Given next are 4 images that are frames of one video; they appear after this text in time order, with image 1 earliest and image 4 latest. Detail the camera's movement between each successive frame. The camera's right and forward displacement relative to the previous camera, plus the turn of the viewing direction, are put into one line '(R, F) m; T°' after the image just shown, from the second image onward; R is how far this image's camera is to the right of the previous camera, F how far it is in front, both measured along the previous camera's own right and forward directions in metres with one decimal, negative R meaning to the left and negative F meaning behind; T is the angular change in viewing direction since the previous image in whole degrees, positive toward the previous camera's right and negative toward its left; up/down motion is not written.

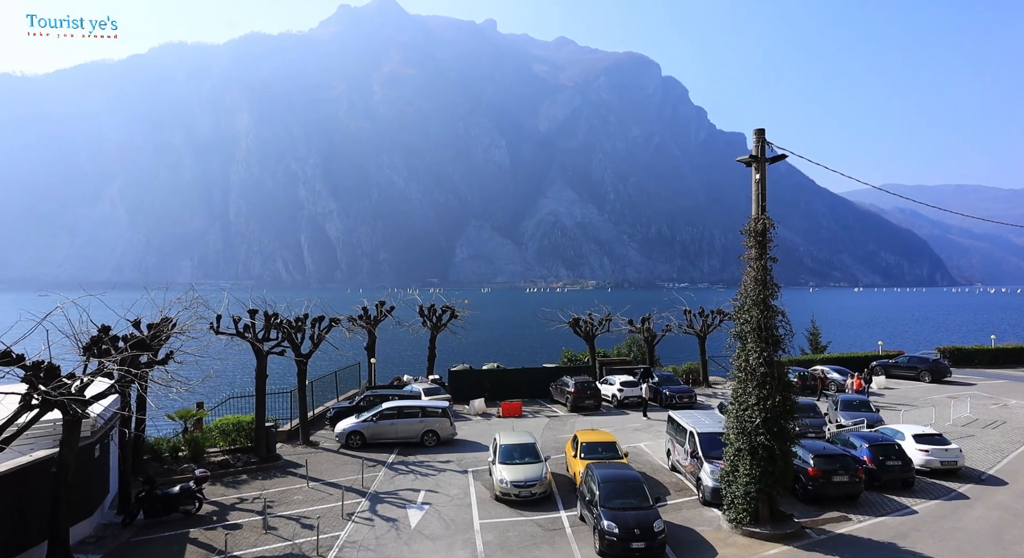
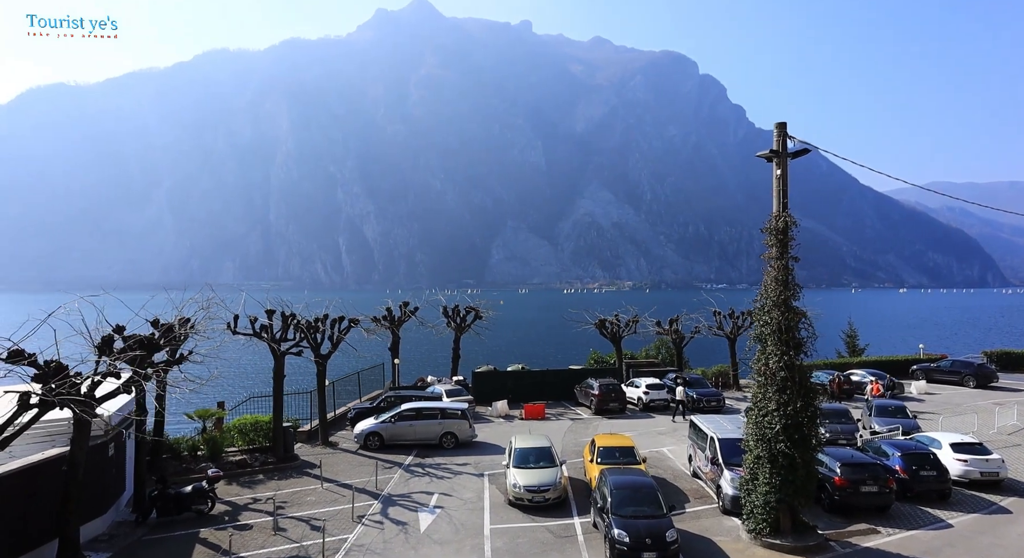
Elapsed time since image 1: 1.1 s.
(+0.6, +0.4) m; -3°
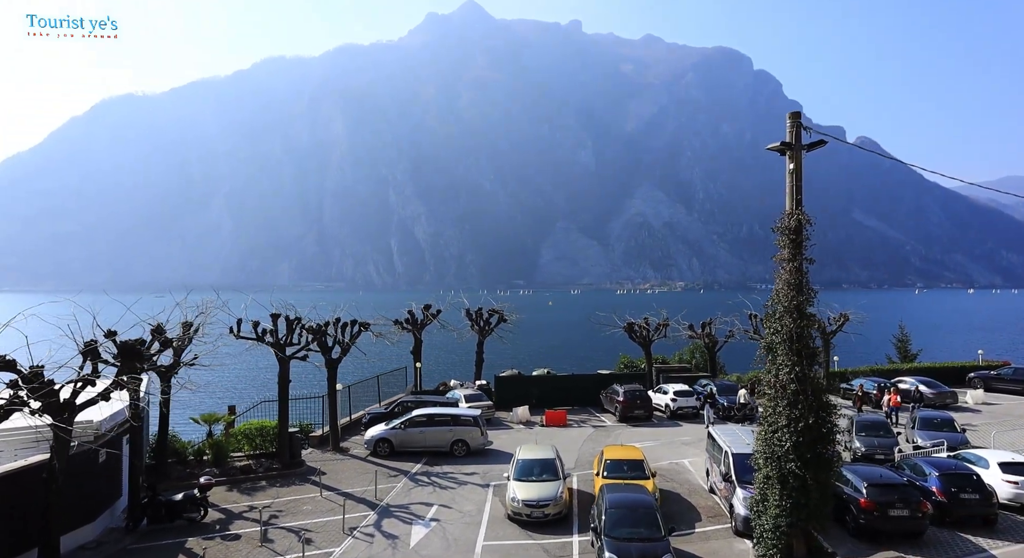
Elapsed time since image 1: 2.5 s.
(+1.4, +0.9) m; -4°
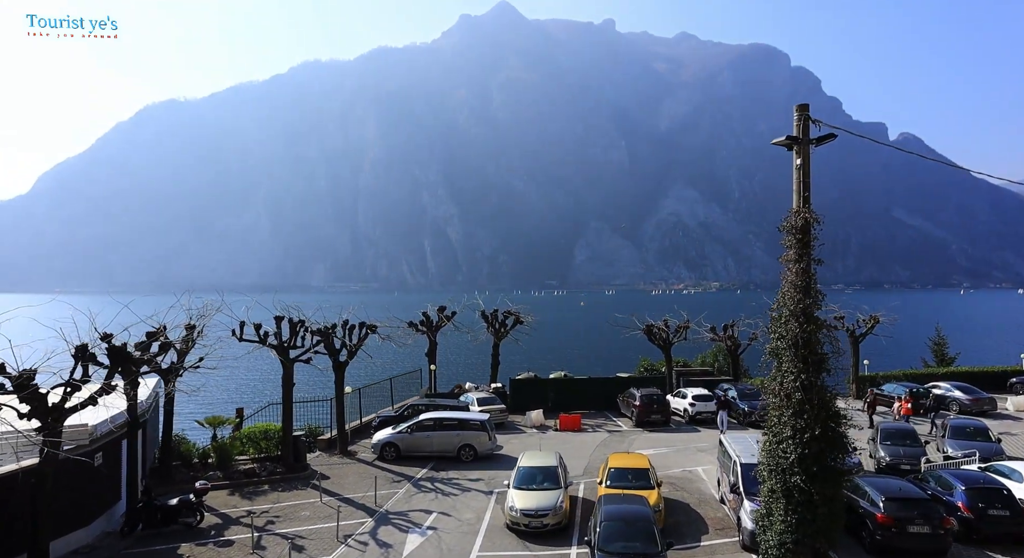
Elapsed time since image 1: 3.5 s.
(+0.9, +0.5) m; -3°
